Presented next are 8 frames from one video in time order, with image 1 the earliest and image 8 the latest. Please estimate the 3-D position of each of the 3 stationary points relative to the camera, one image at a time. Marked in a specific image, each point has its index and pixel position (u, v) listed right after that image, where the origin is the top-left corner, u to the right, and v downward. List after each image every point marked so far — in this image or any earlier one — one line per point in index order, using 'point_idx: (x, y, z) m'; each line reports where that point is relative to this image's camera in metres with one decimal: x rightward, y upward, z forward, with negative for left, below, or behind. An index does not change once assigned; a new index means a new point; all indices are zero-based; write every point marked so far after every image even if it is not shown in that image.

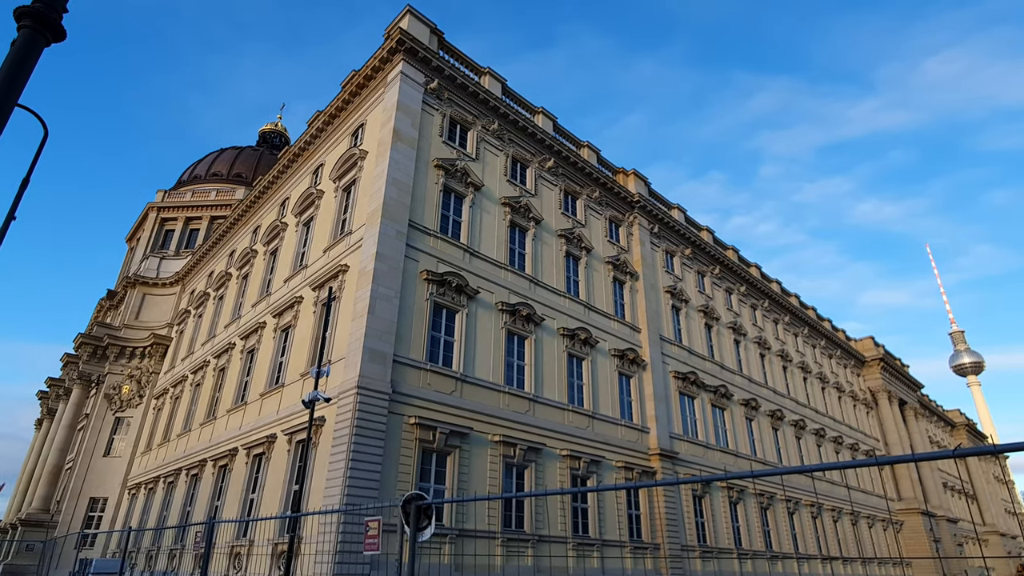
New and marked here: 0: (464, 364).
0: (-1.6, -2.5, +19.3) m
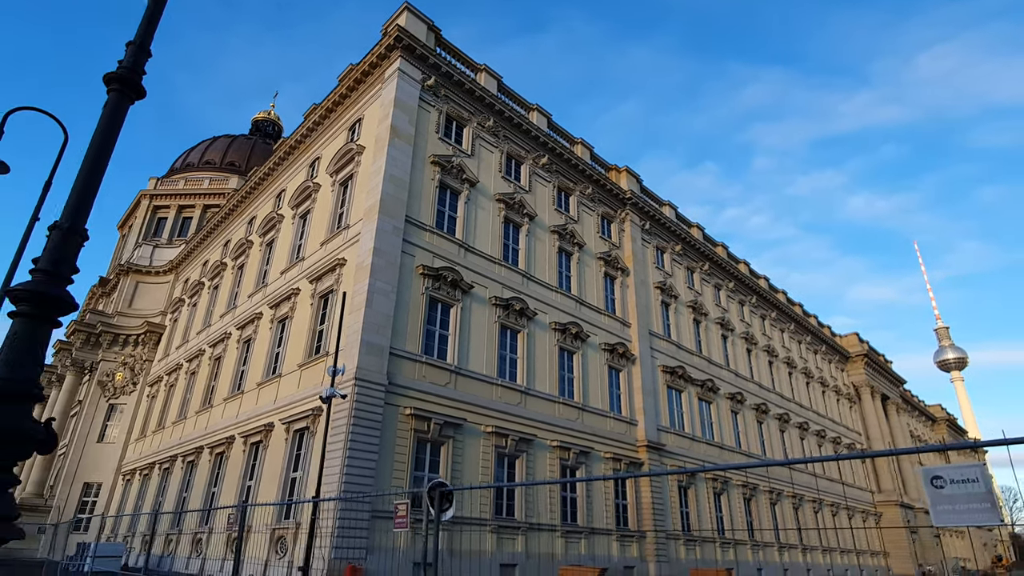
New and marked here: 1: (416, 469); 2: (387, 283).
0: (-1.8, -2.3, +19.8) m
1: (-2.8, -5.3, +17.4) m
2: (-3.9, +0.1, +18.7) m
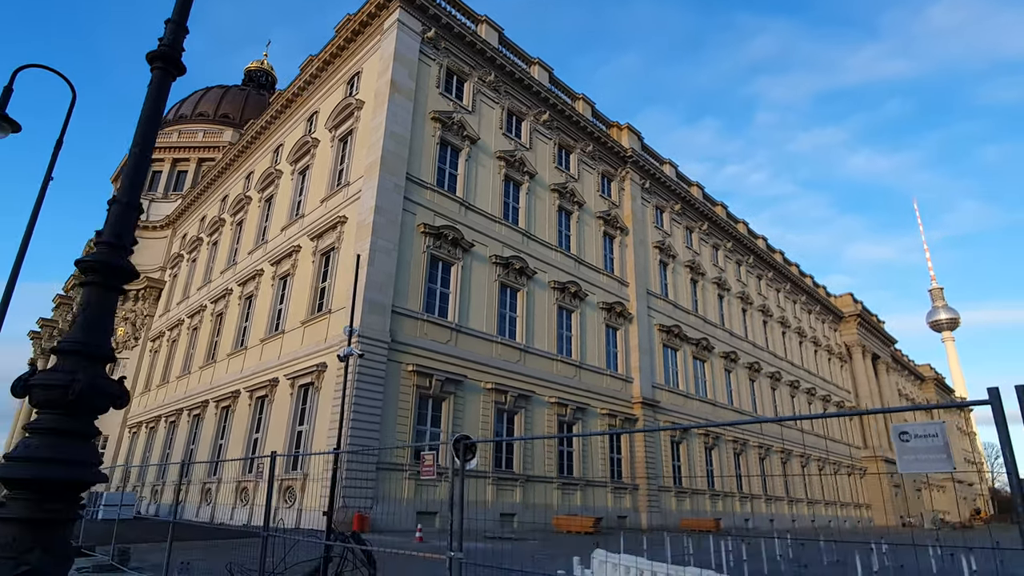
0: (-1.8, -0.9, +20.1) m
1: (-2.8, -4.1, +17.9) m
2: (-3.9, +1.5, +18.8) m
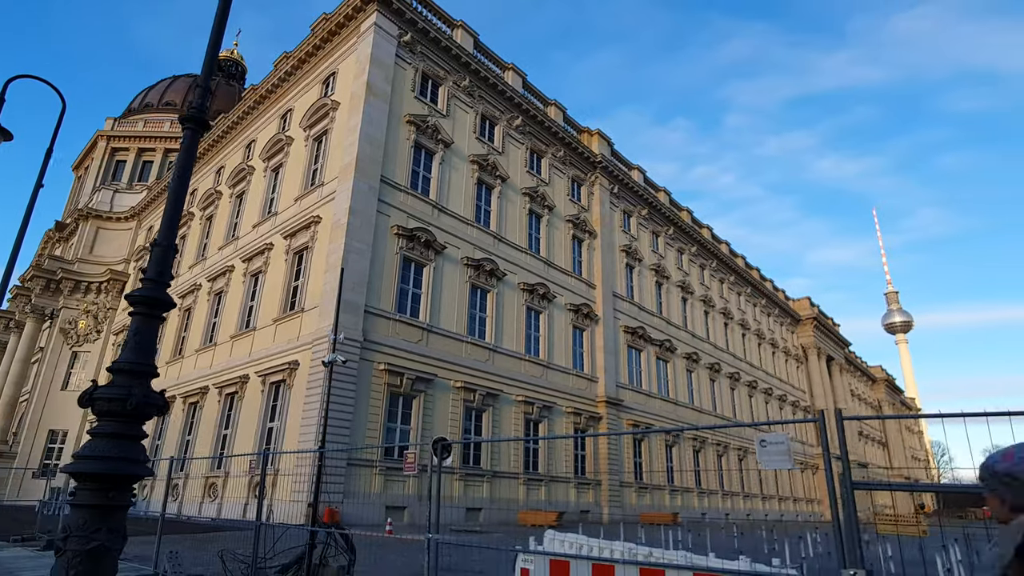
0: (-2.9, -1.0, +20.6) m
1: (-3.8, -4.1, +18.4) m
2: (-4.8, +1.5, +19.2) m
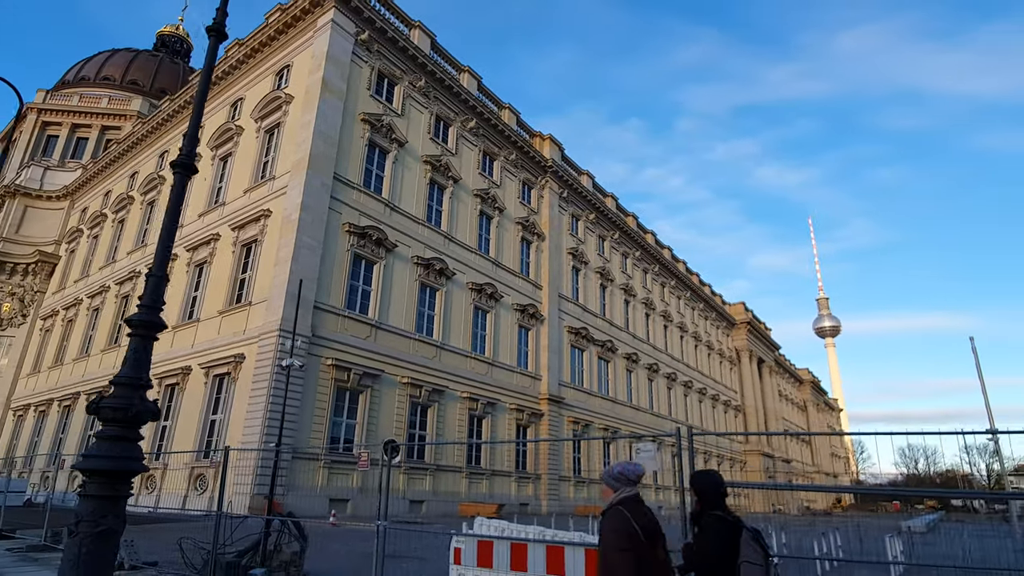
0: (-4.7, -0.9, +21.0) m
1: (-5.6, -4.0, +18.7) m
2: (-6.5, +1.6, +19.4) m
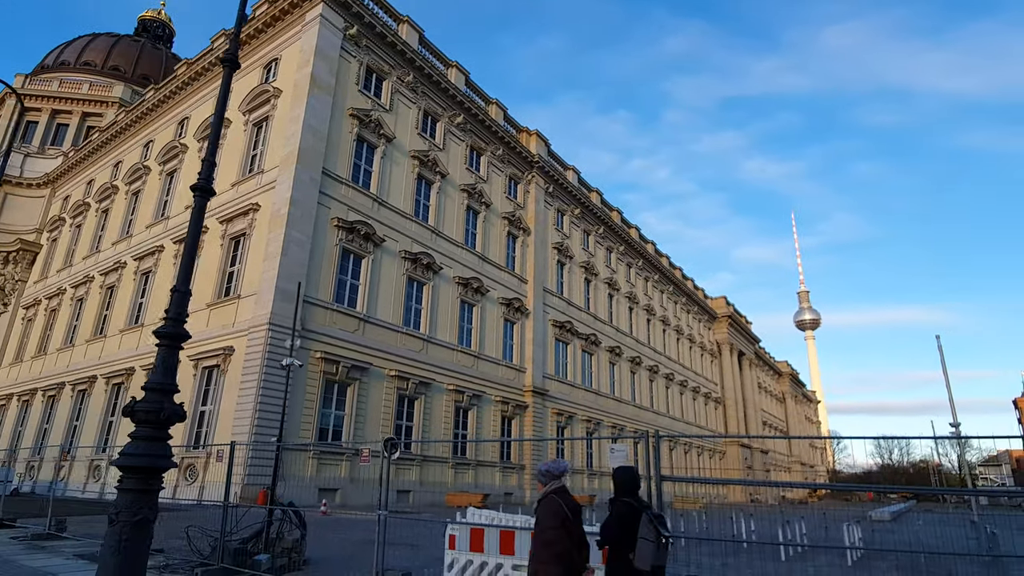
0: (-5.2, -0.7, +21.3) m
1: (-6.1, -3.8, +19.1) m
2: (-6.9, +1.8, +19.6) m
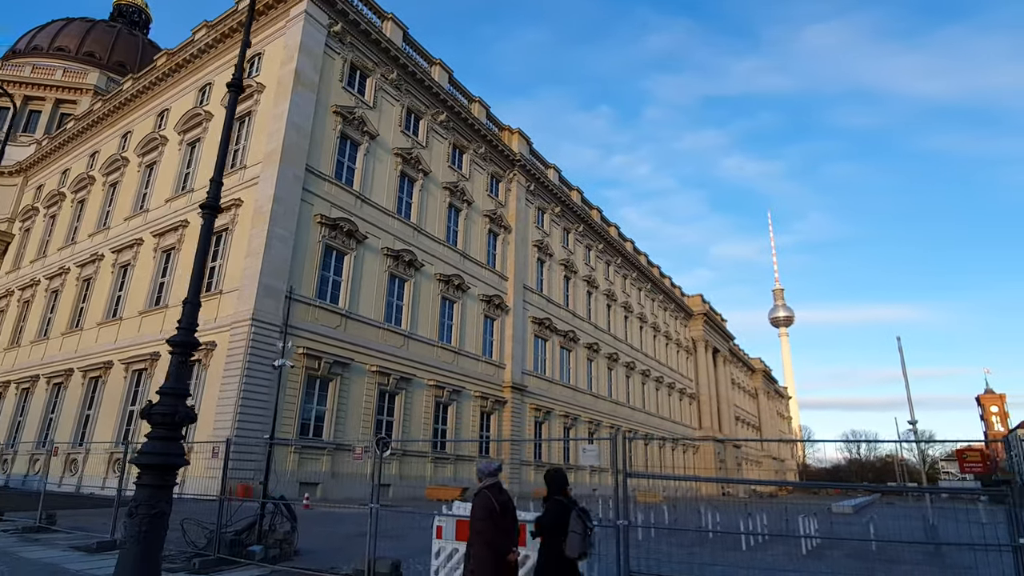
0: (-6.0, -0.5, +21.6) m
1: (-6.8, -3.7, +19.3) m
2: (-7.6, +1.9, +19.8) m
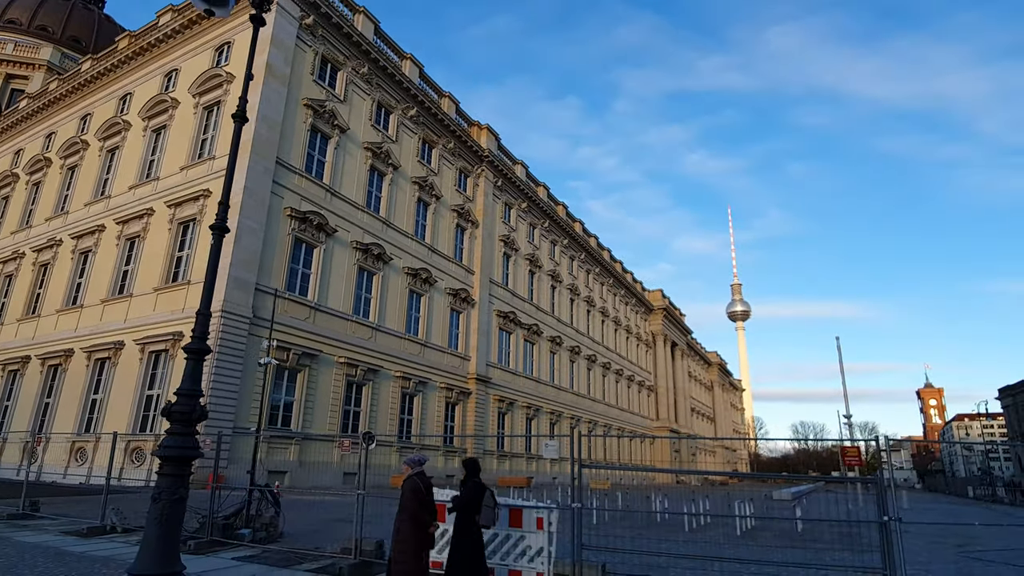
0: (-7.2, -0.3, +21.9) m
1: (-7.9, -3.5, +19.7) m
2: (-8.7, +2.2, +20.0) m
